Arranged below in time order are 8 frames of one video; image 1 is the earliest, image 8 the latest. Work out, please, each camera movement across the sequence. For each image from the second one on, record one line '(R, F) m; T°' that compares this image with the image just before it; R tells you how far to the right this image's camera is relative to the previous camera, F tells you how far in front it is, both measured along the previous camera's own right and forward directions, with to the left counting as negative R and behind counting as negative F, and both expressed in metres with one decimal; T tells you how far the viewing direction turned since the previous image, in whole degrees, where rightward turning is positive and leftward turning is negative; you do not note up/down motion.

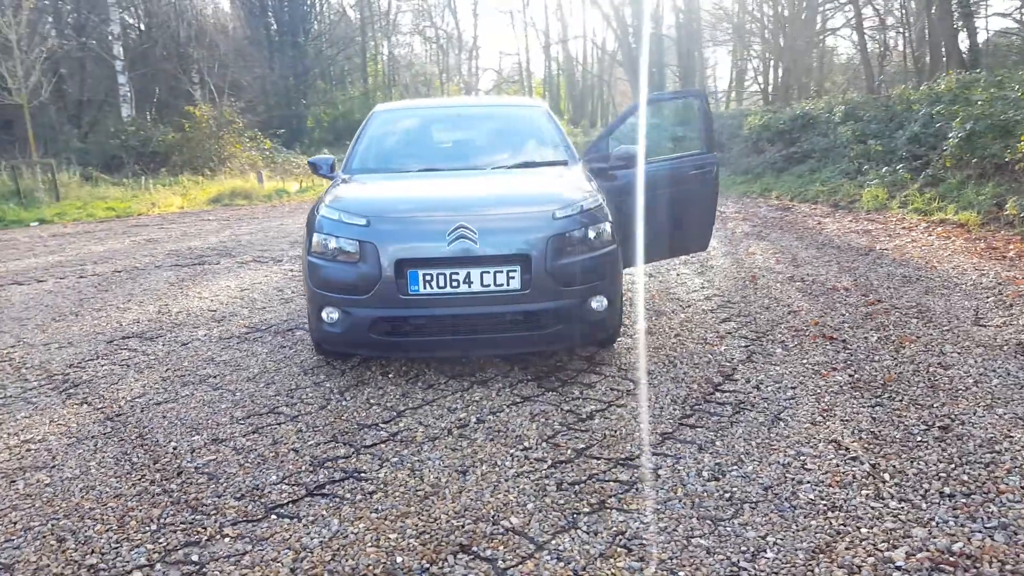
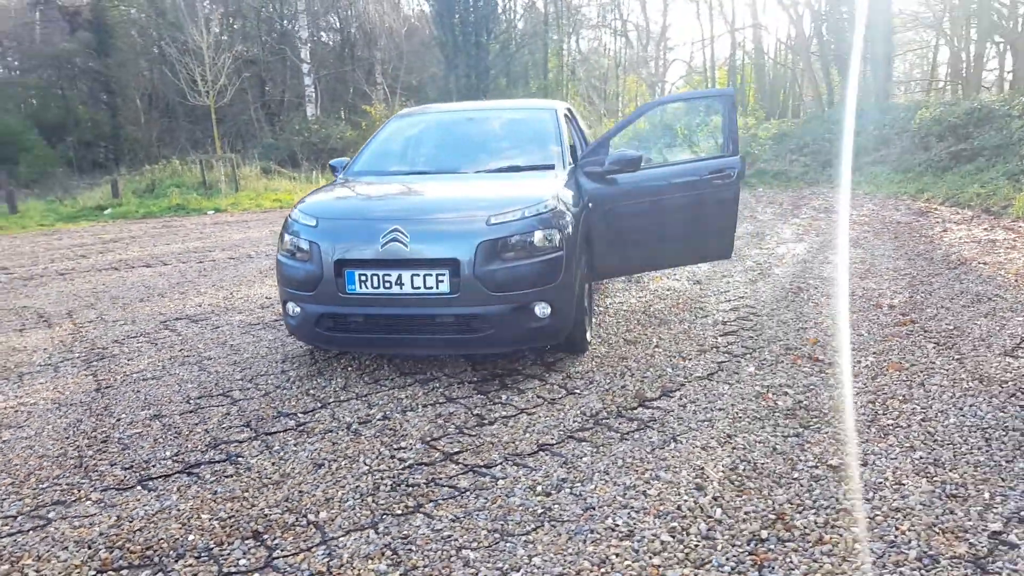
(+1.3, +0.1) m; -14°
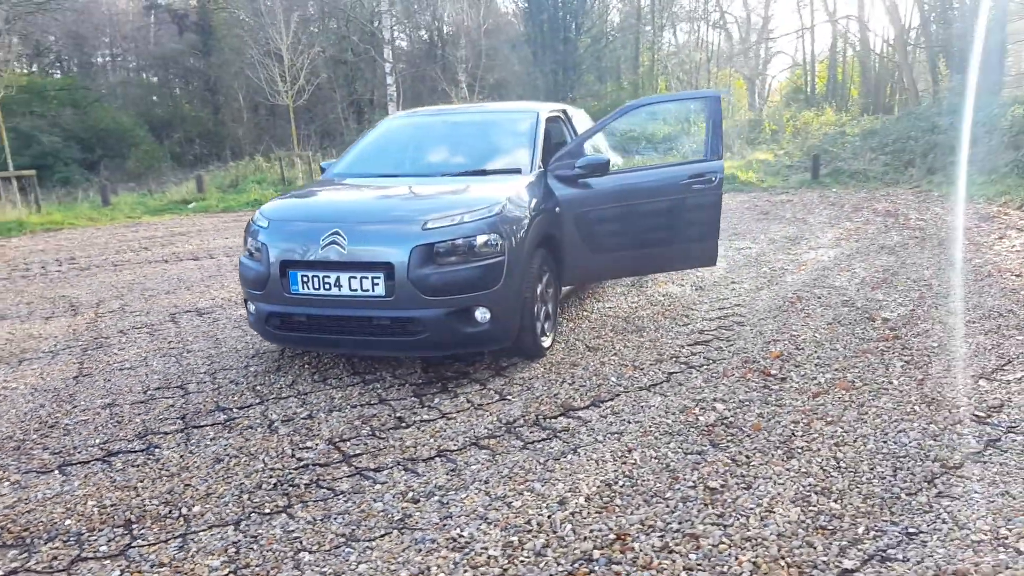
(+0.8, +0.1) m; -7°
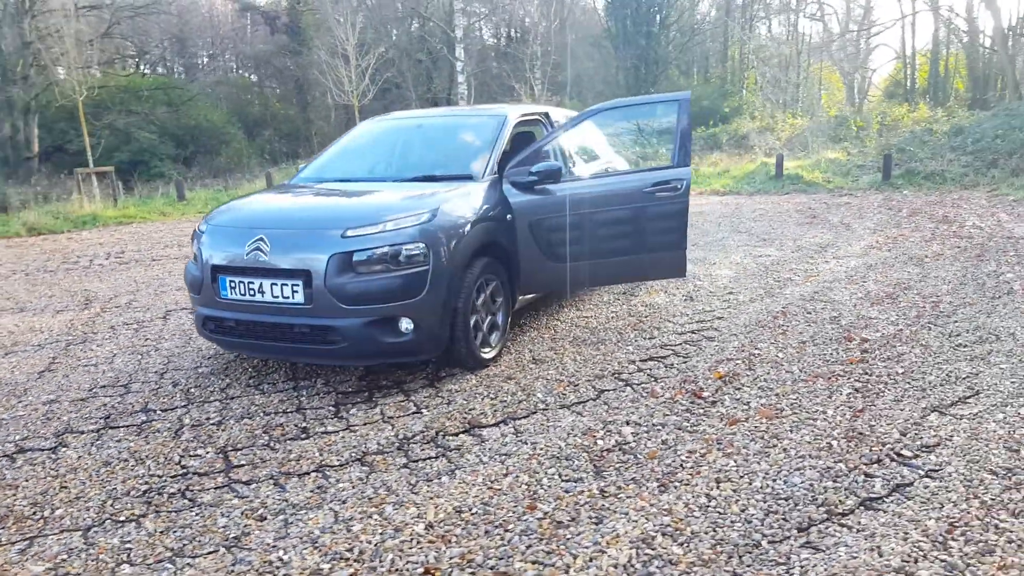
(+0.8, +0.2) m; -7°
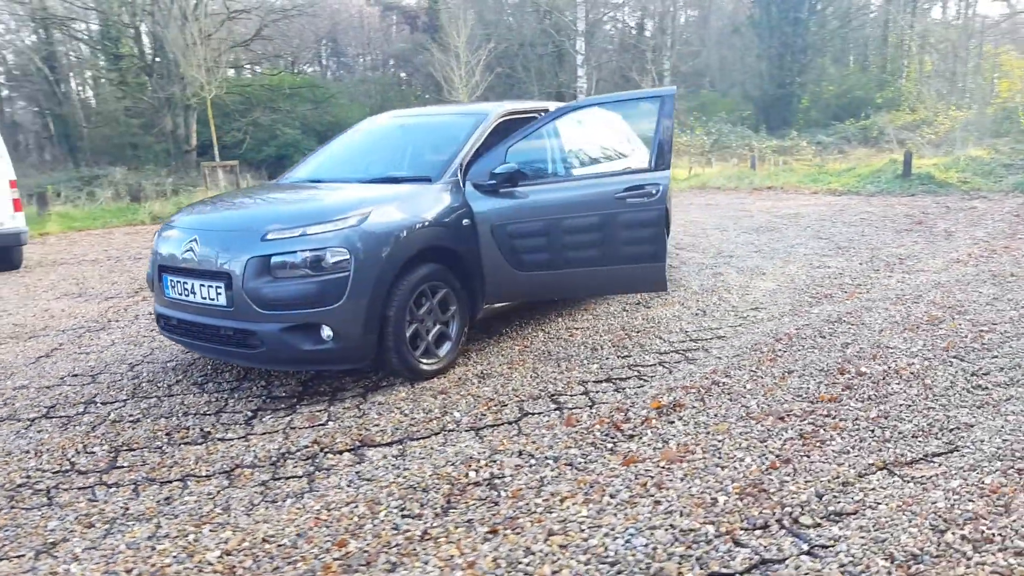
(+1.1, +0.4) m; -11°
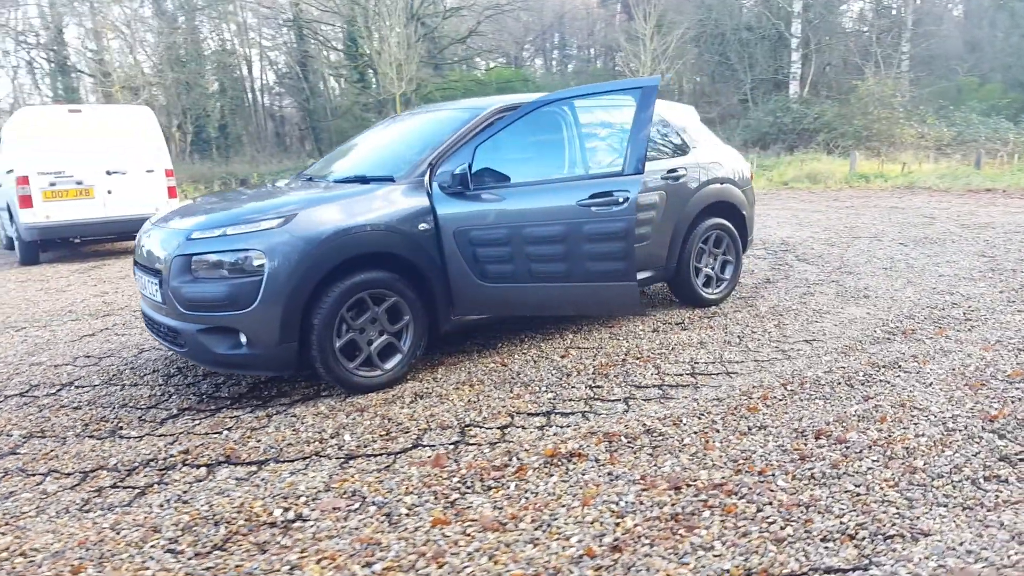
(+1.4, +0.7) m; -17°
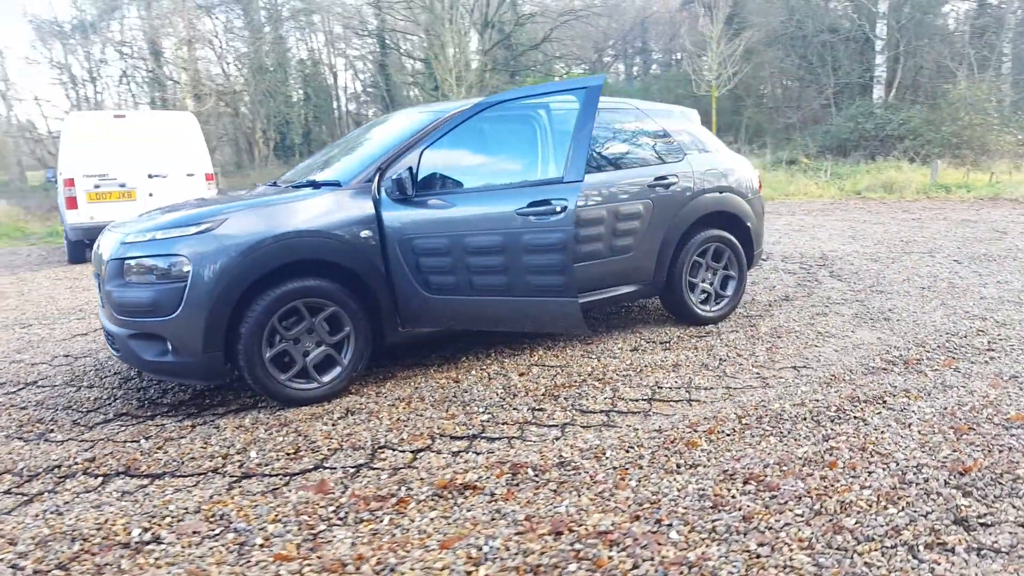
(+0.7, +0.3) m; -6°
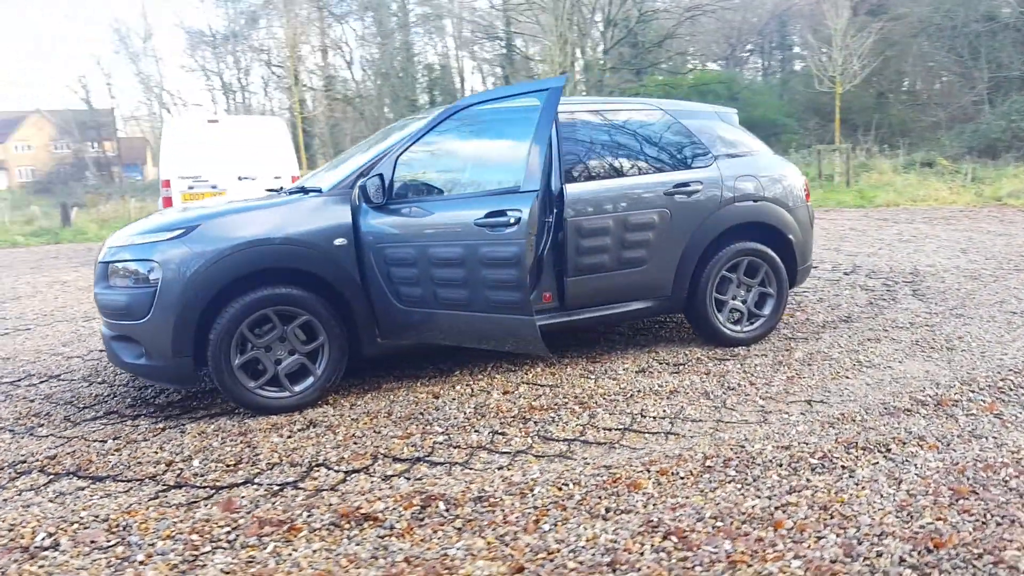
(+0.7, +0.3) m; -10°
